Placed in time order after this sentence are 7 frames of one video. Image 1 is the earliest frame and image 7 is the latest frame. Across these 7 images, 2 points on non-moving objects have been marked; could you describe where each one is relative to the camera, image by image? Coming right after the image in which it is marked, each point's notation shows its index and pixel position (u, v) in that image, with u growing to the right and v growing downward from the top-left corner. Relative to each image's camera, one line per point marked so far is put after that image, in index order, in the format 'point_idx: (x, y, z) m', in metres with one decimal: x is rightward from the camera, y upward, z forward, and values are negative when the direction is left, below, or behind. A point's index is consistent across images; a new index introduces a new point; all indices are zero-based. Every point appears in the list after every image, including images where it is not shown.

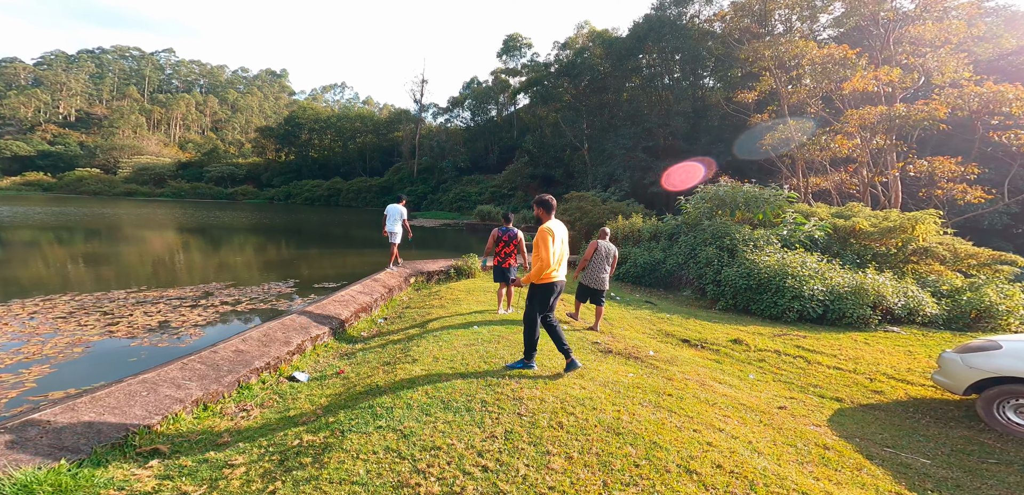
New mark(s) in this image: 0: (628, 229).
0: (+2.7, +0.4, +10.5) m
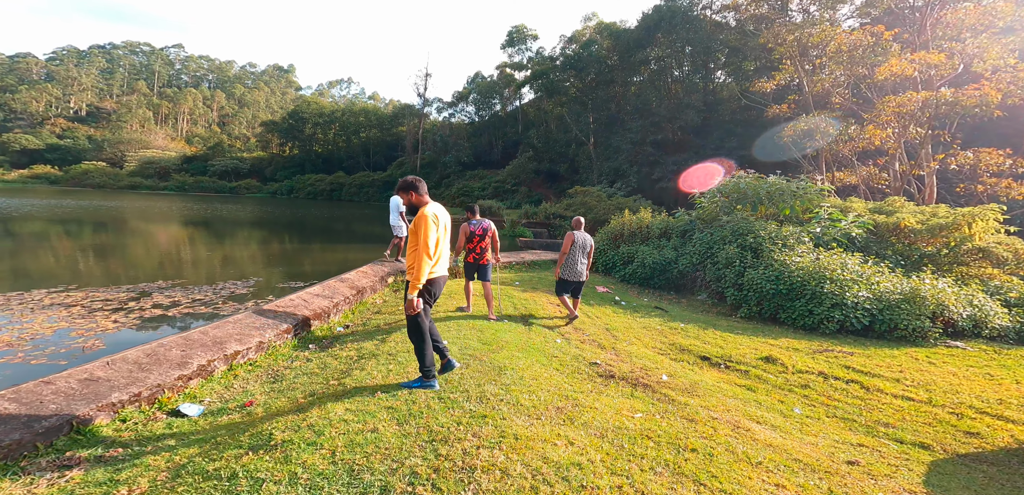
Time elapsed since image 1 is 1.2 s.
0: (+2.5, +0.5, +9.4) m
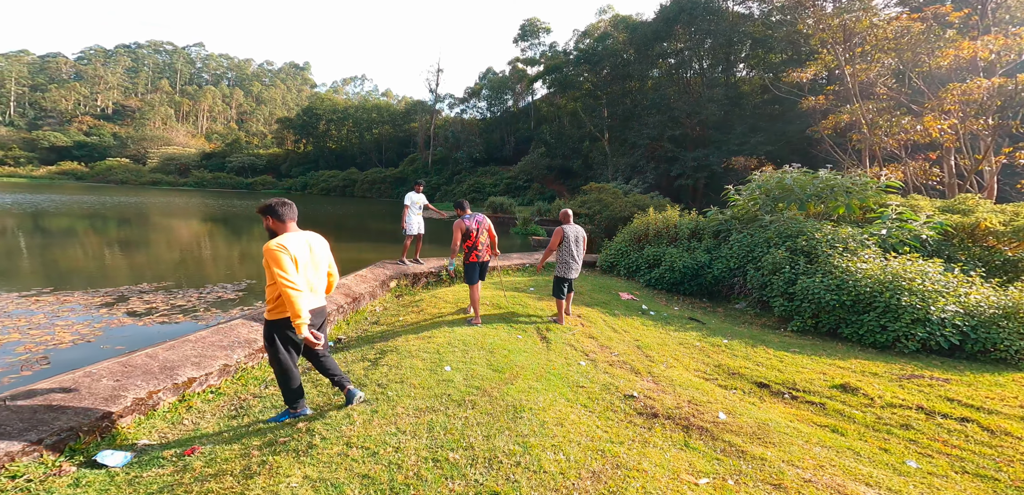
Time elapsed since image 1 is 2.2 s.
0: (+2.9, +0.5, +8.5) m
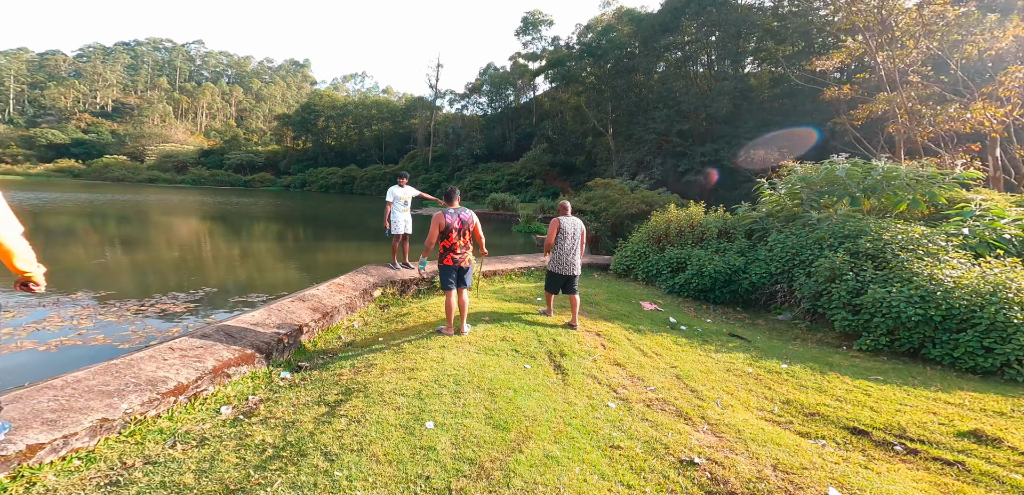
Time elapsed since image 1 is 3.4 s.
0: (+2.9, +0.4, +7.5) m
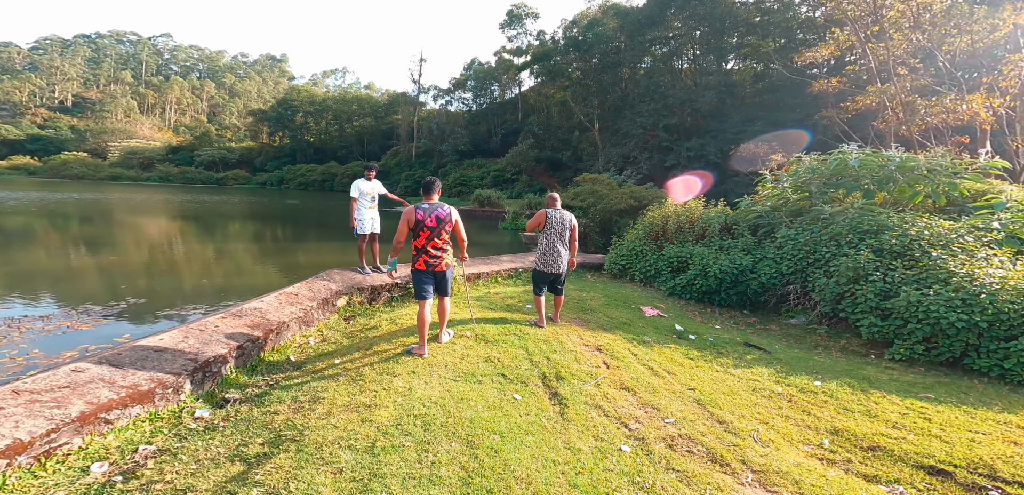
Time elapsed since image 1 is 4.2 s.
0: (+2.7, +0.5, +6.9) m
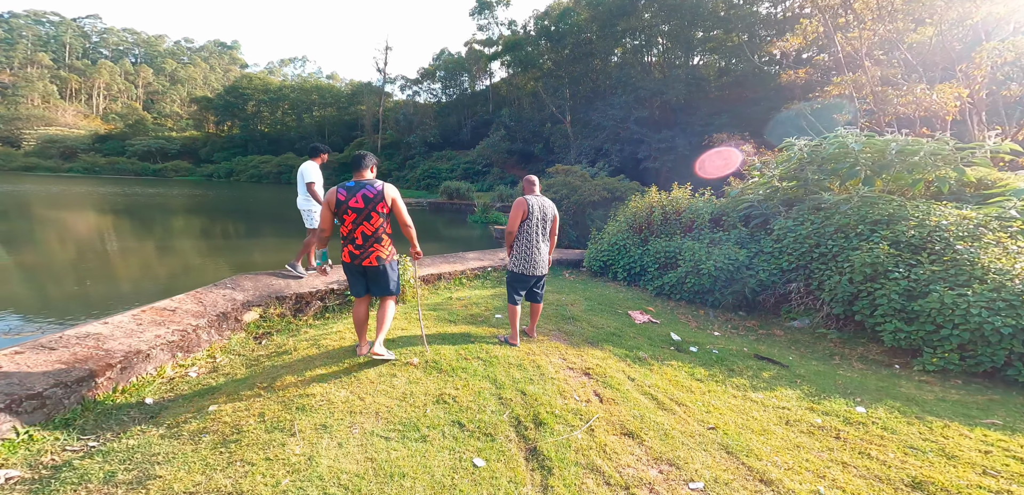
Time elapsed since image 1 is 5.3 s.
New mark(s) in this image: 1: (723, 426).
0: (+2.2, +0.6, +6.2) m
1: (+1.2, -1.0, +2.5) m
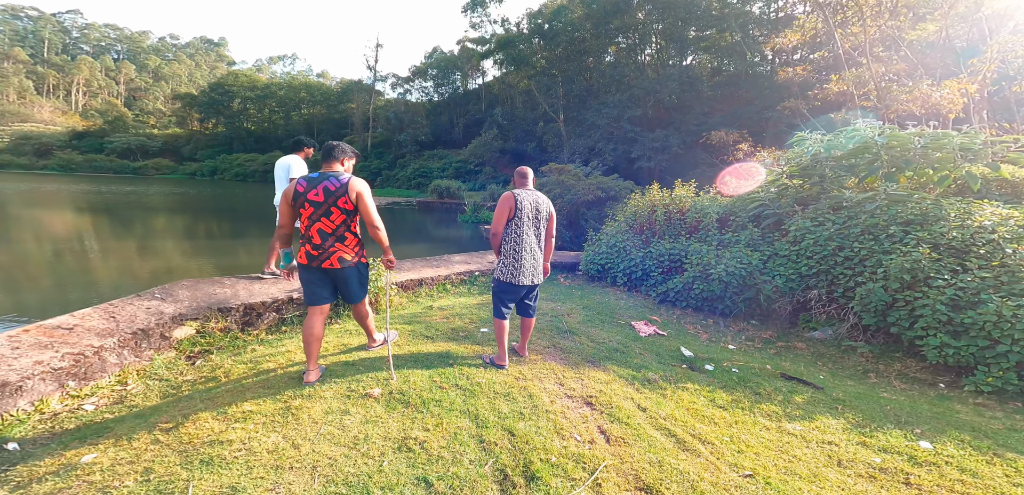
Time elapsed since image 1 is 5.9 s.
0: (+2.0, +0.5, +5.7) m
1: (+1.1, -1.0, +2.0) m
